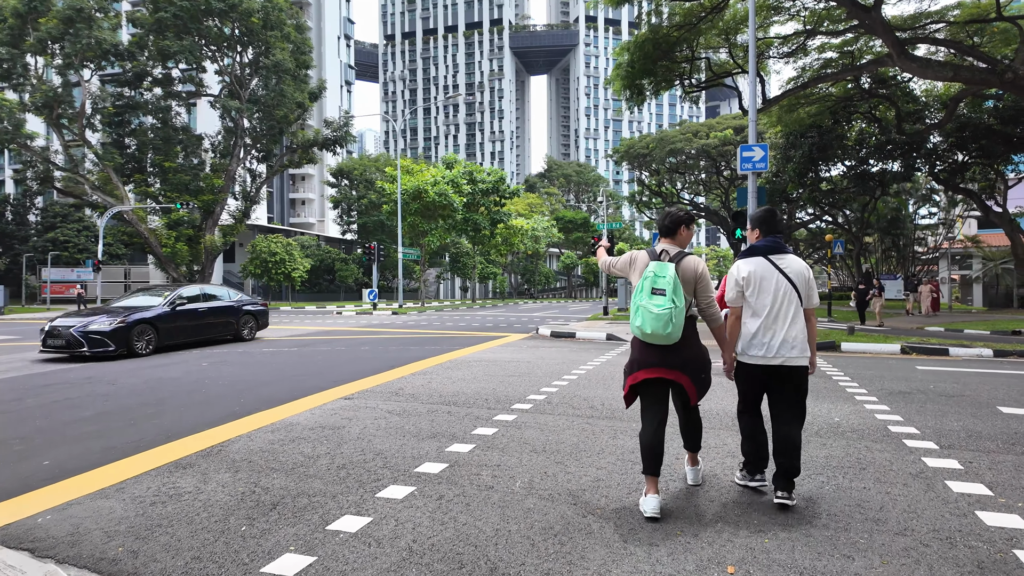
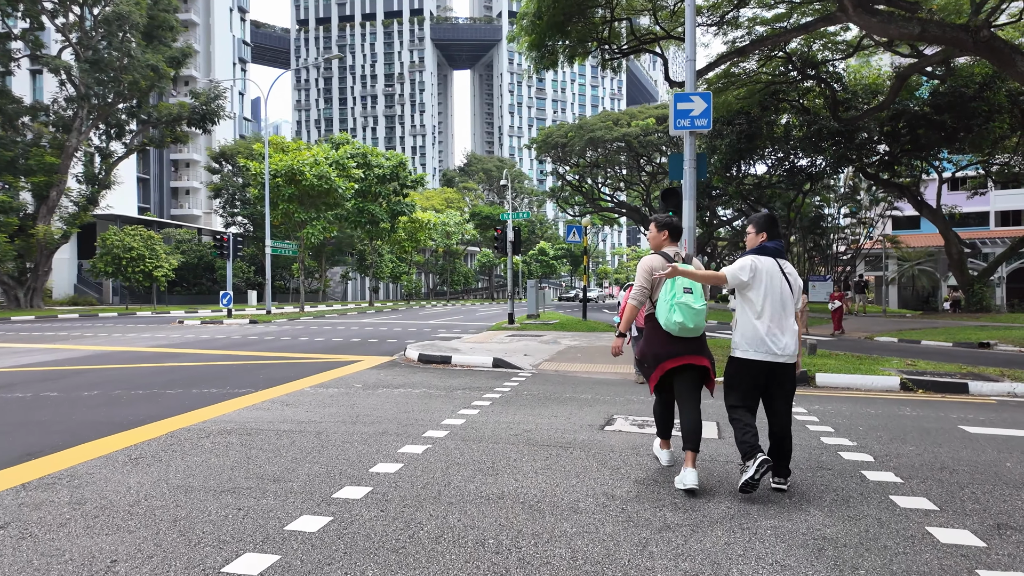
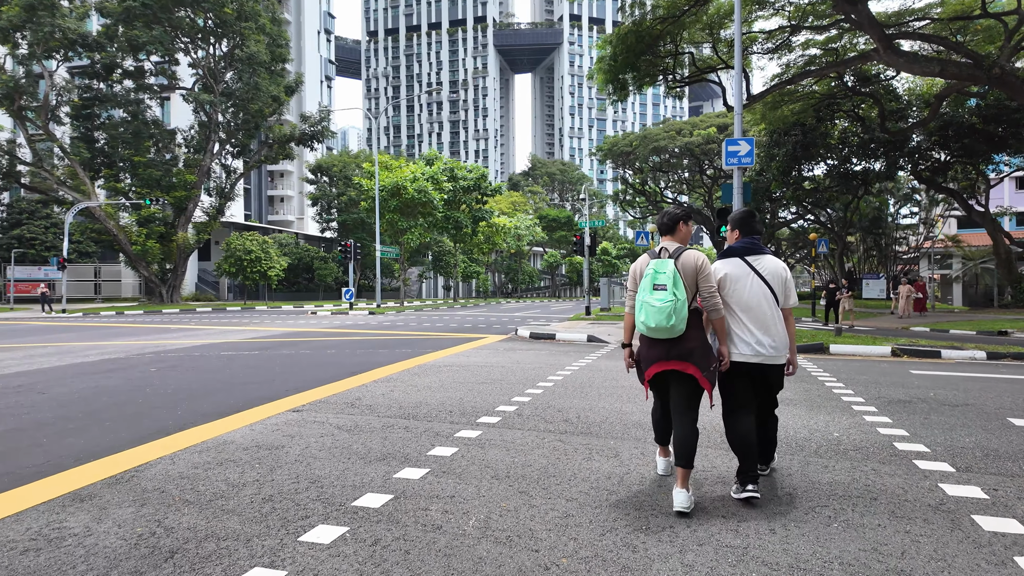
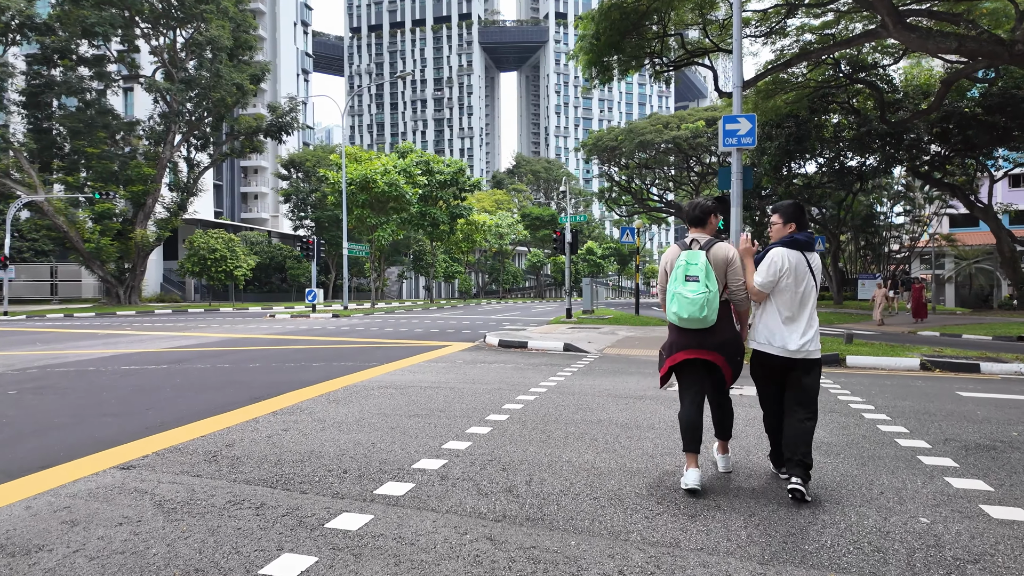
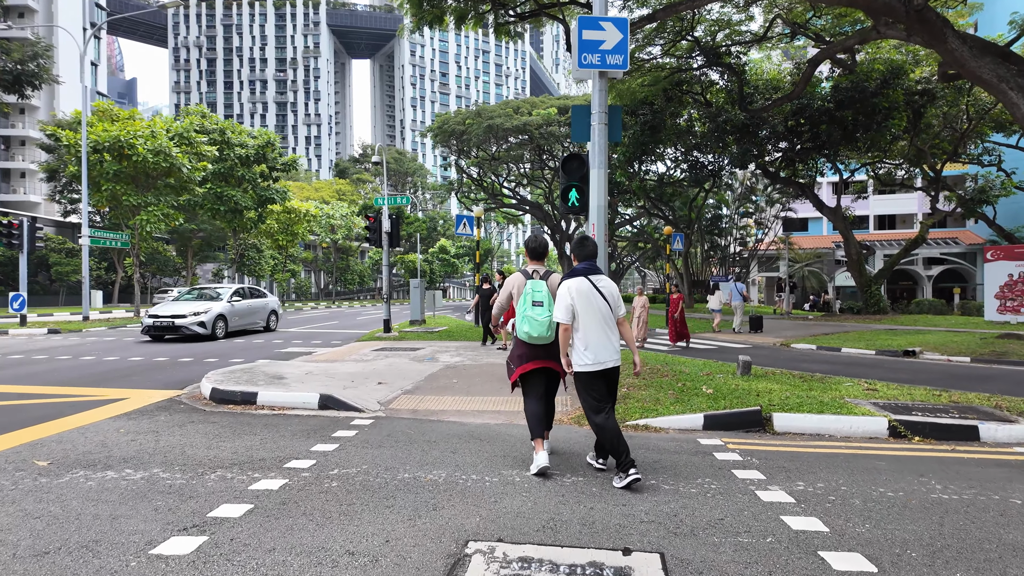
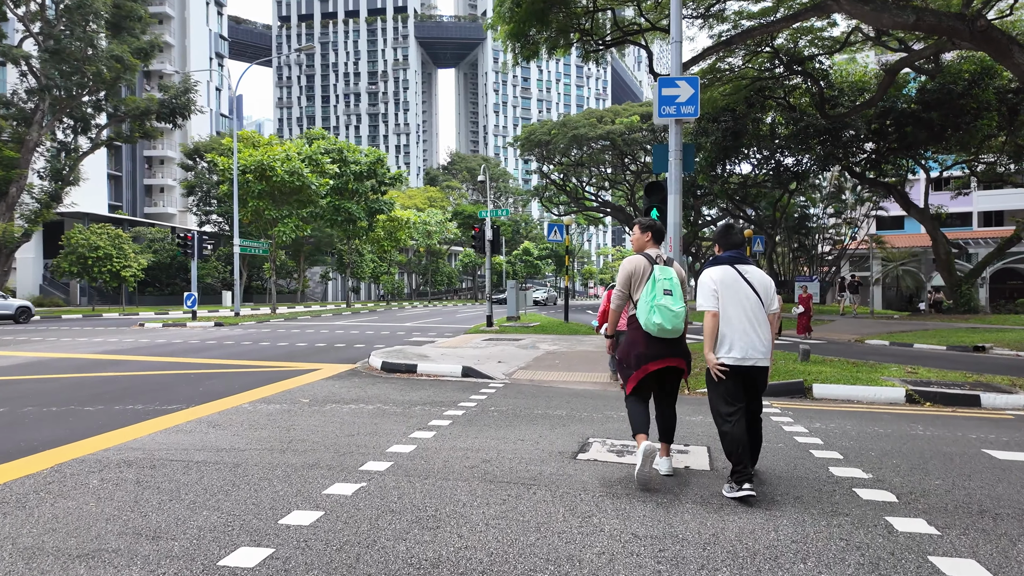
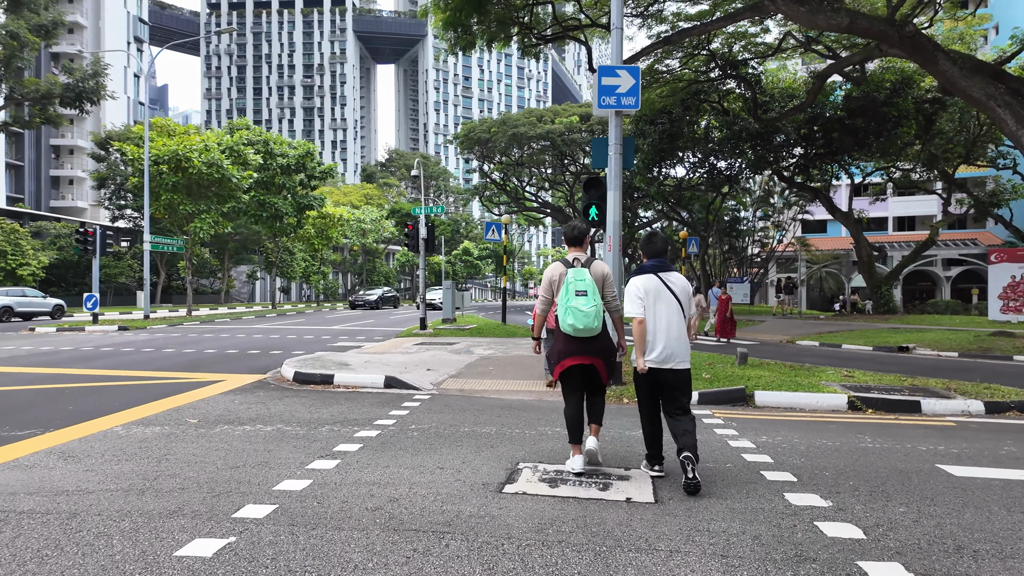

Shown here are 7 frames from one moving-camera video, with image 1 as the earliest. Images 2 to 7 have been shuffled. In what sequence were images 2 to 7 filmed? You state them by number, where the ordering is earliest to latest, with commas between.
3, 4, 2, 6, 7, 5
